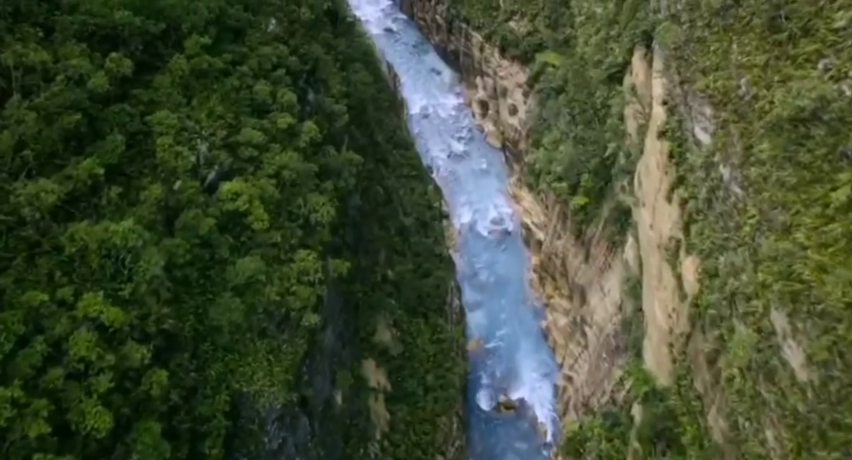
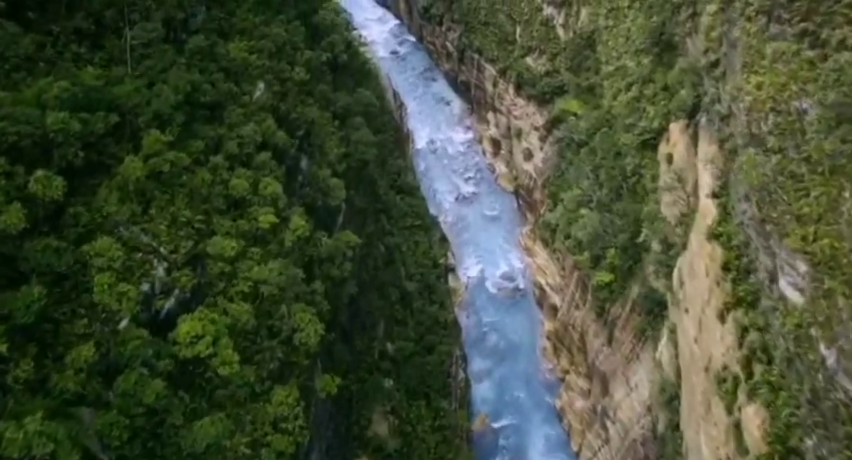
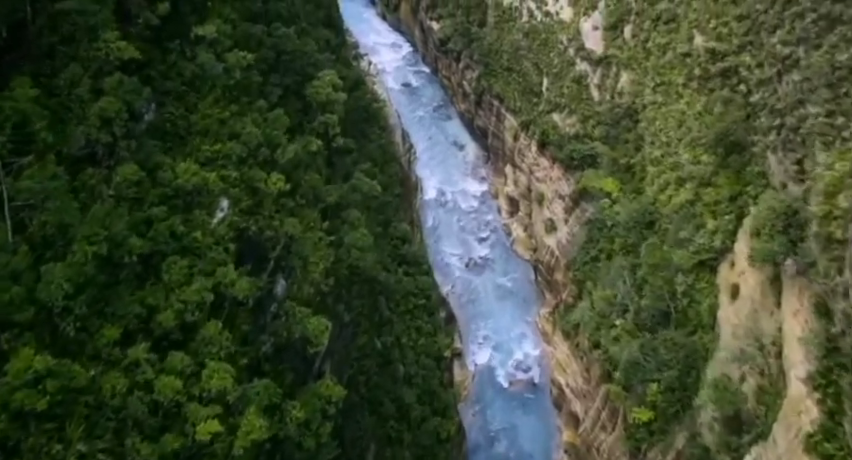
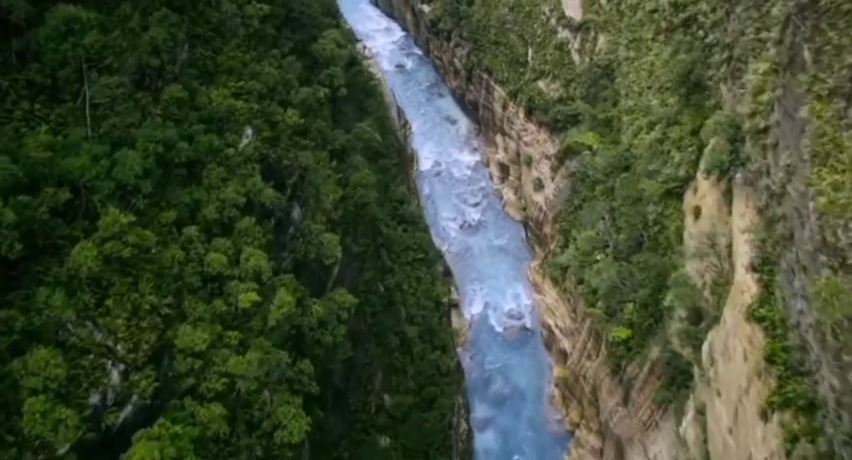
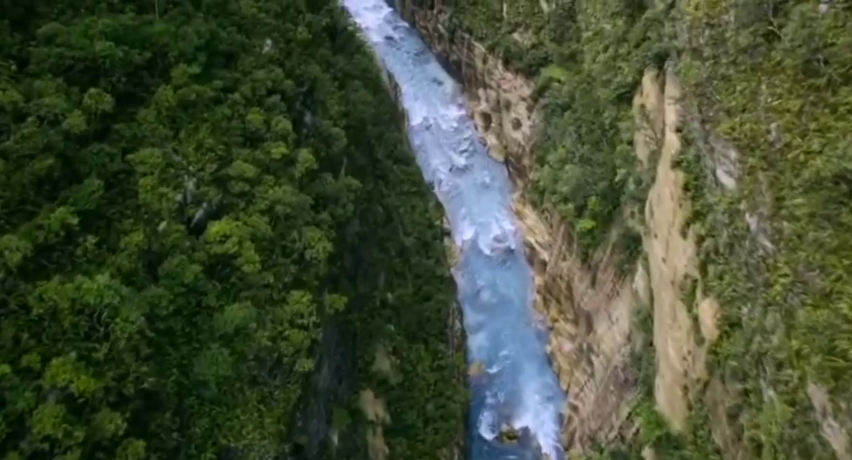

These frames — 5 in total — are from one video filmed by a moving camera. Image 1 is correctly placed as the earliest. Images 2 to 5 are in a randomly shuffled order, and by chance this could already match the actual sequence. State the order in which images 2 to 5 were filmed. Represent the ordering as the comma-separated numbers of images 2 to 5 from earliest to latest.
5, 2, 4, 3
